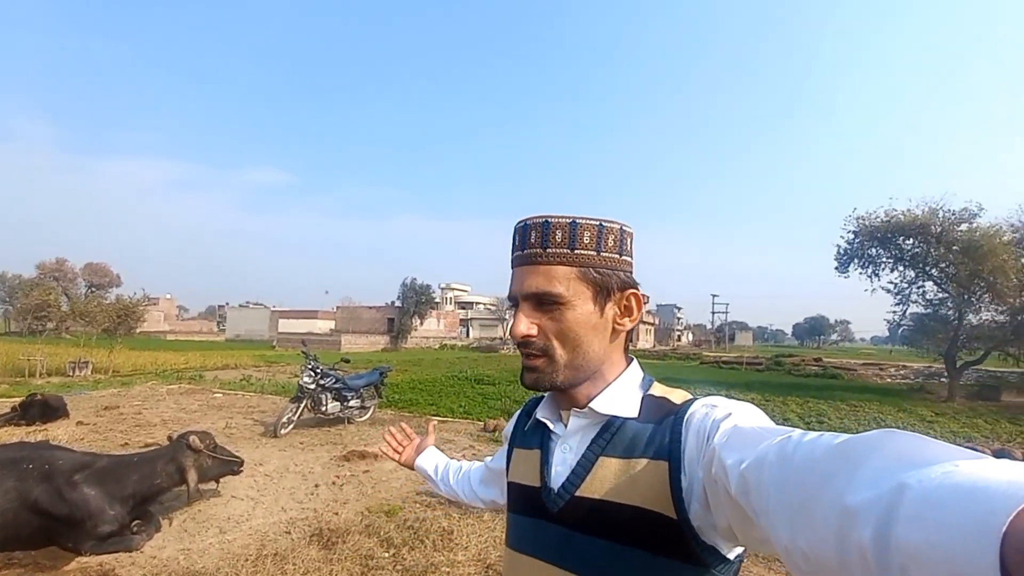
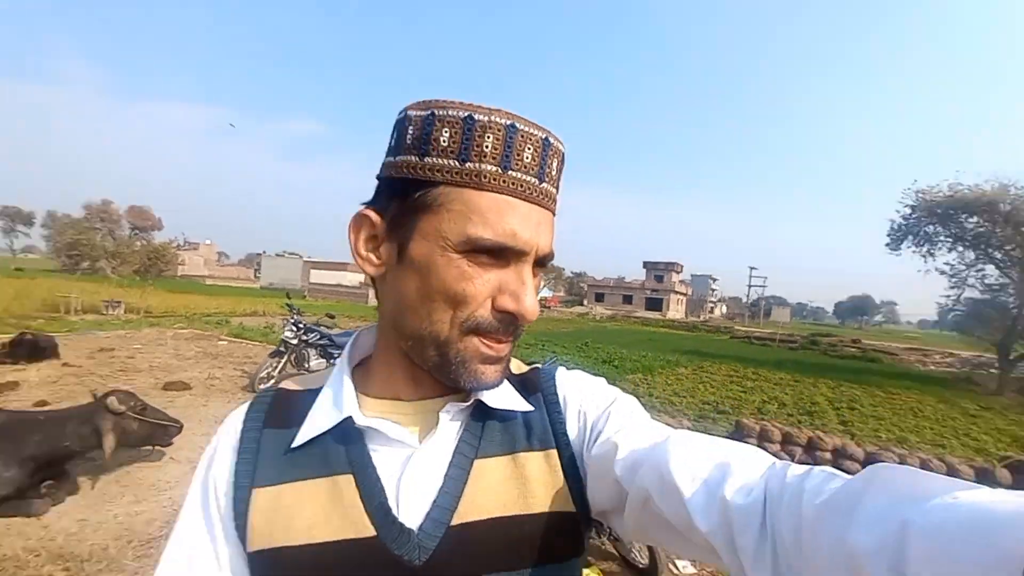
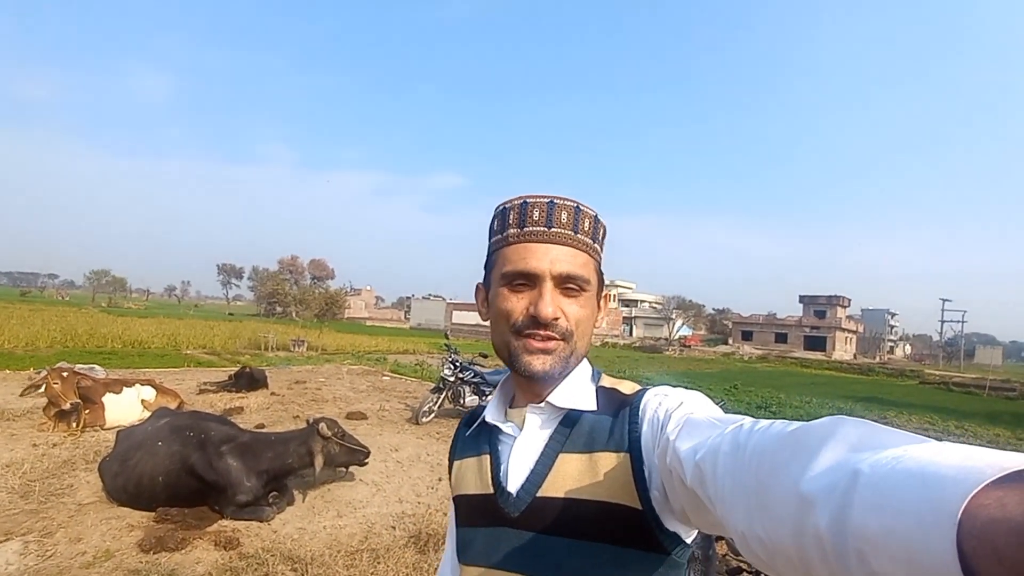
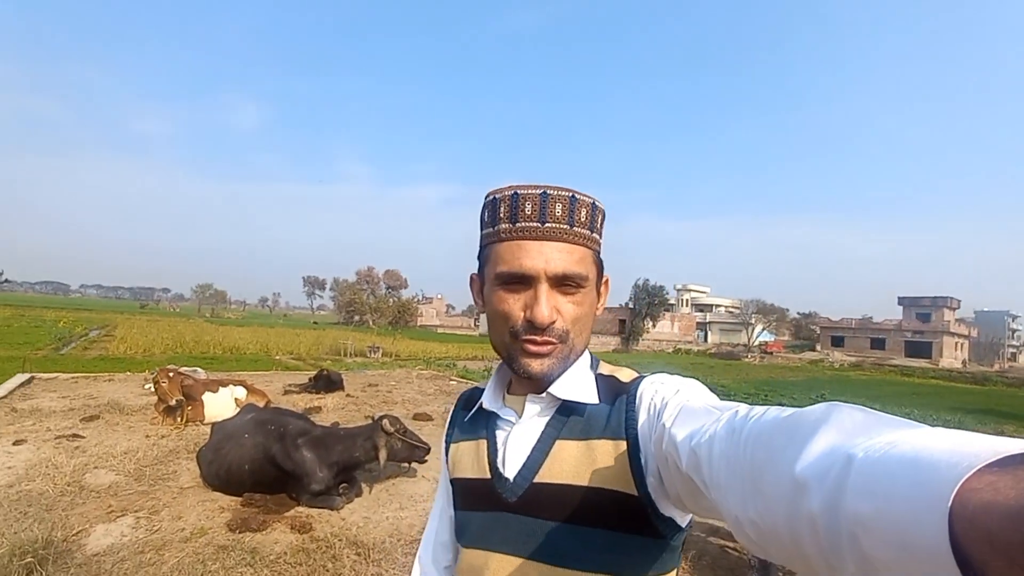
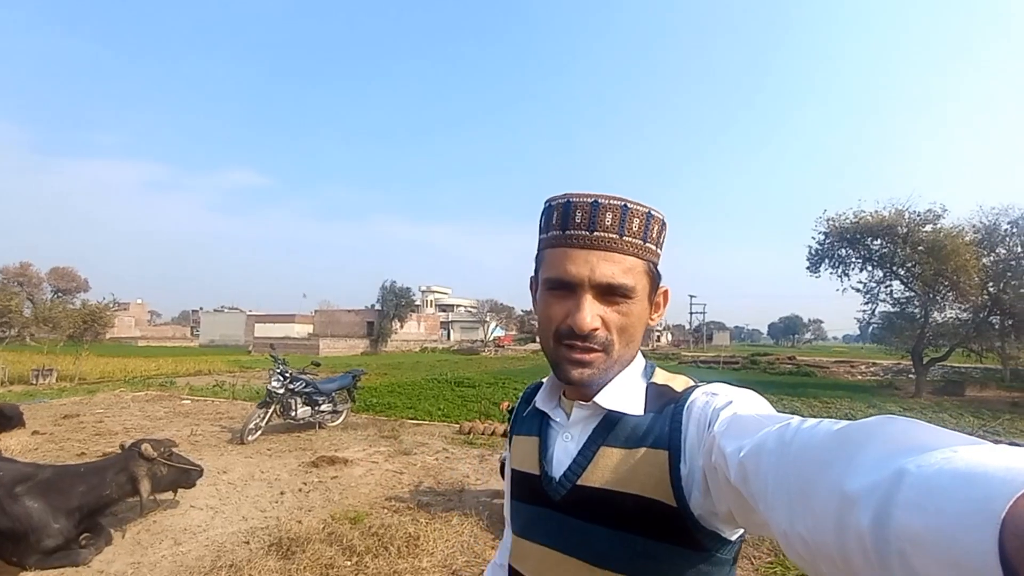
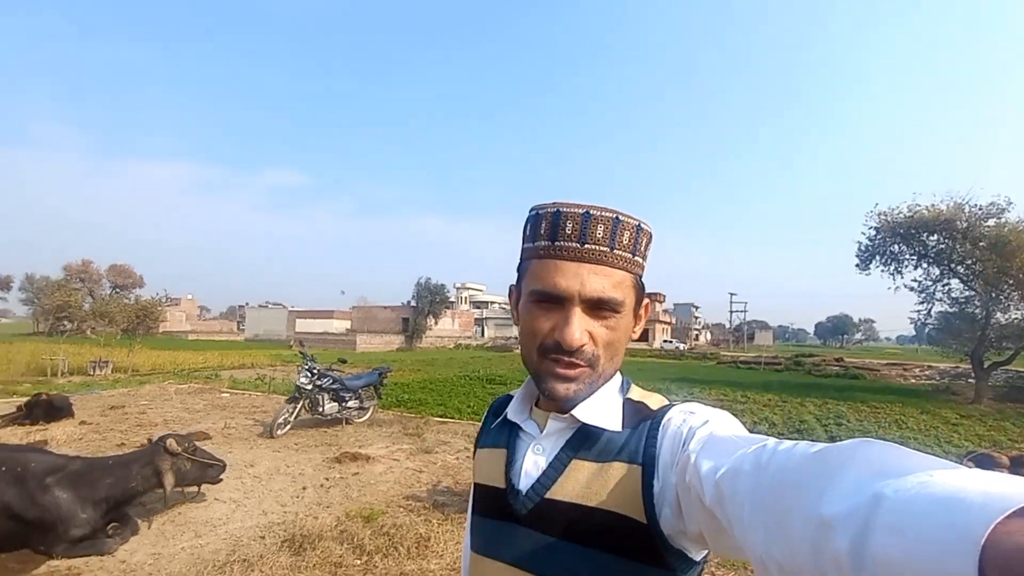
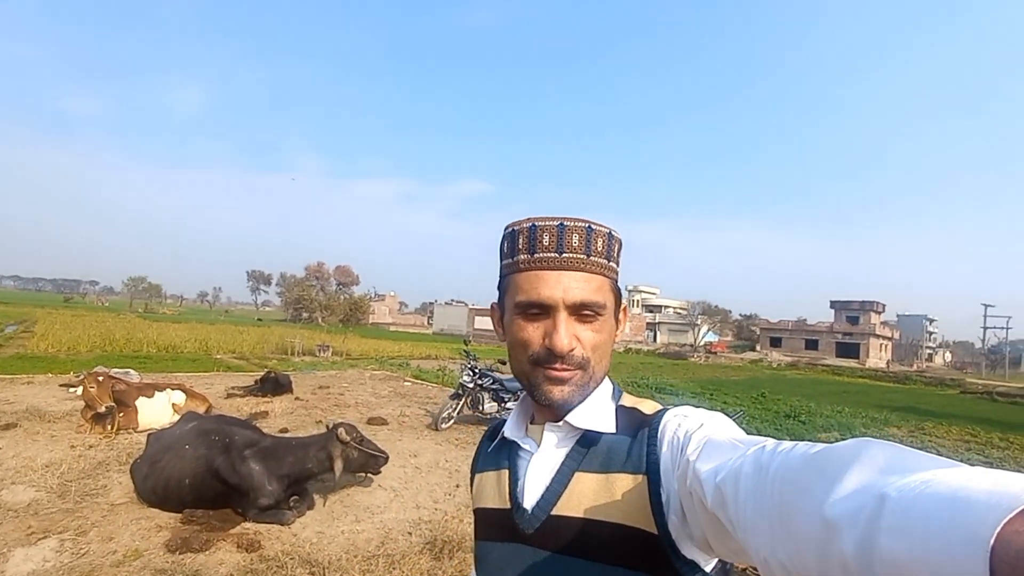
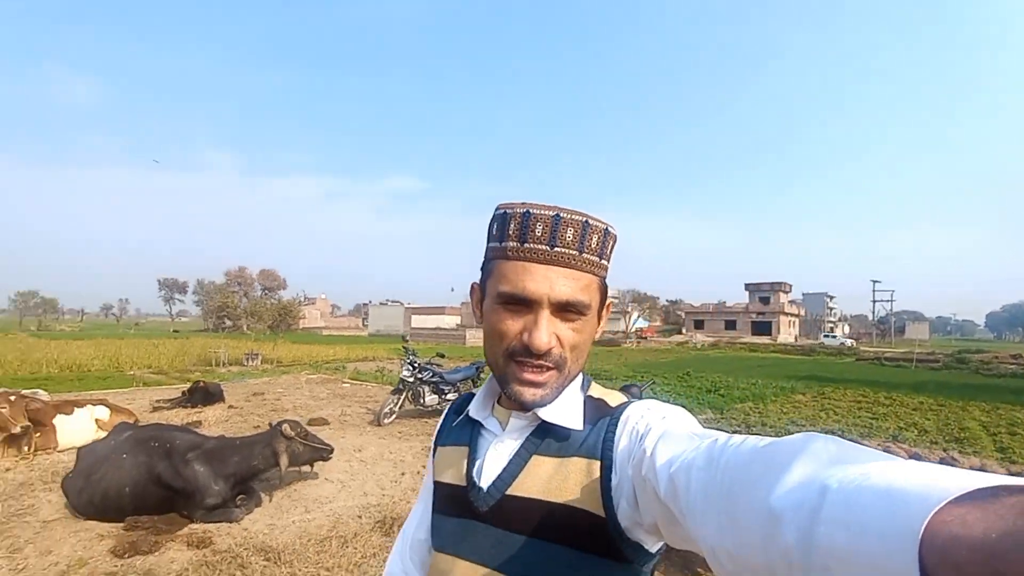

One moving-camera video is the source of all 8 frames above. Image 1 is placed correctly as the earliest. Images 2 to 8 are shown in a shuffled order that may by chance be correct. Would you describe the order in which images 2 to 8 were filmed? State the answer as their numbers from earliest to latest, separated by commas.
5, 6, 8, 4, 7, 3, 2
